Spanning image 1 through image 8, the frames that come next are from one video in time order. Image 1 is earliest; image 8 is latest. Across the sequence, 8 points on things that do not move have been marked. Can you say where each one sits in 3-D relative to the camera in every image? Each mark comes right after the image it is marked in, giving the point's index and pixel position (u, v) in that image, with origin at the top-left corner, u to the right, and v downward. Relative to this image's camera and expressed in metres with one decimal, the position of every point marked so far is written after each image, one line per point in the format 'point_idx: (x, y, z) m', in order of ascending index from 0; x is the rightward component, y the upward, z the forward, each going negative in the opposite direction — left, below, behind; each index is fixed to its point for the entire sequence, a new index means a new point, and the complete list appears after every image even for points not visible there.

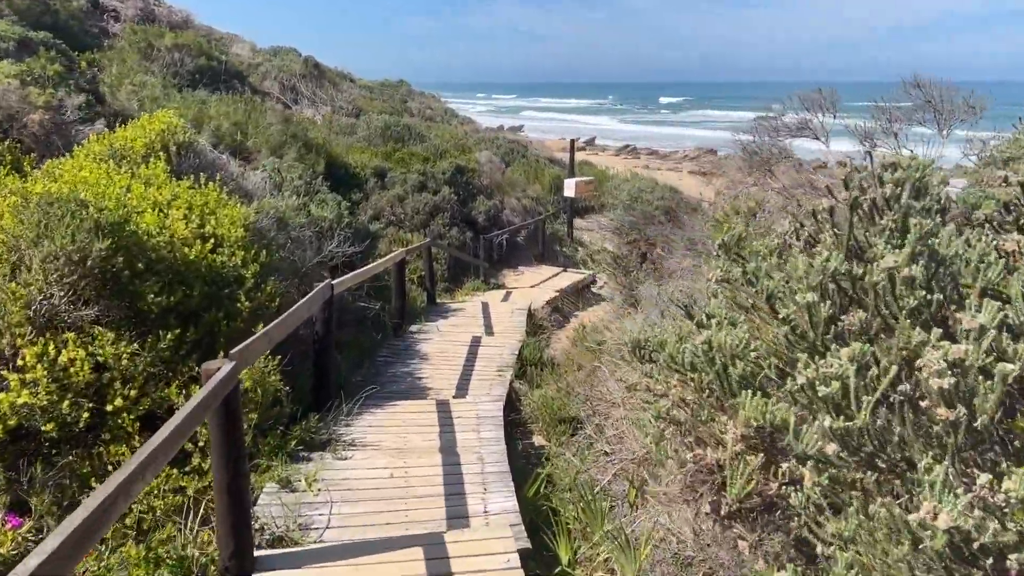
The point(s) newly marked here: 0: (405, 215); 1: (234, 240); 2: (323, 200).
0: (-1.6, +1.1, +11.6) m
1: (-1.8, +0.3, +4.9) m
2: (-2.1, +1.0, +8.4) m
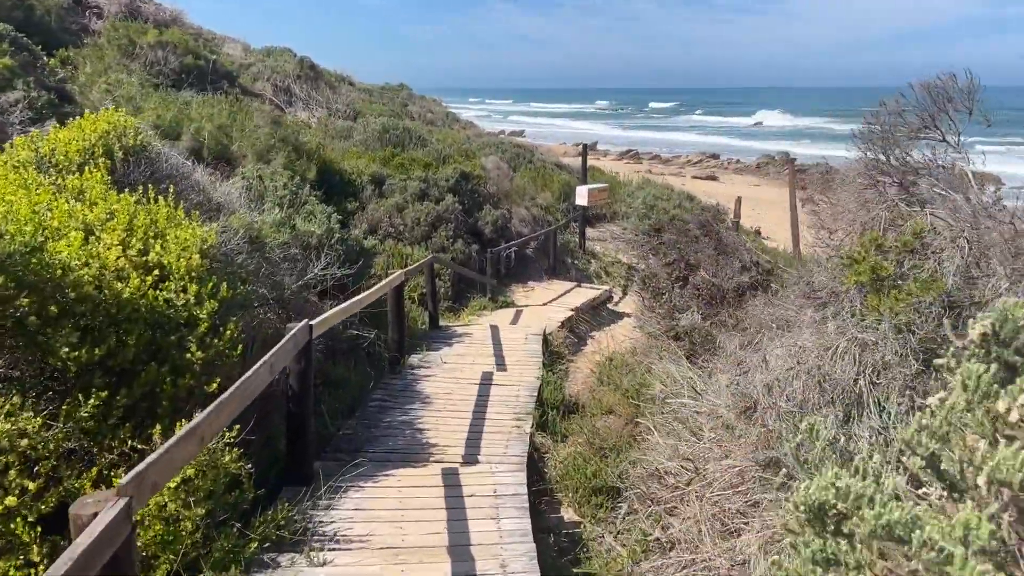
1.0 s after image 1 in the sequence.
0: (-1.5, +0.8, +10.5) m
1: (-1.6, +0.1, +3.8) m
2: (-2.0, +0.8, +7.4) m
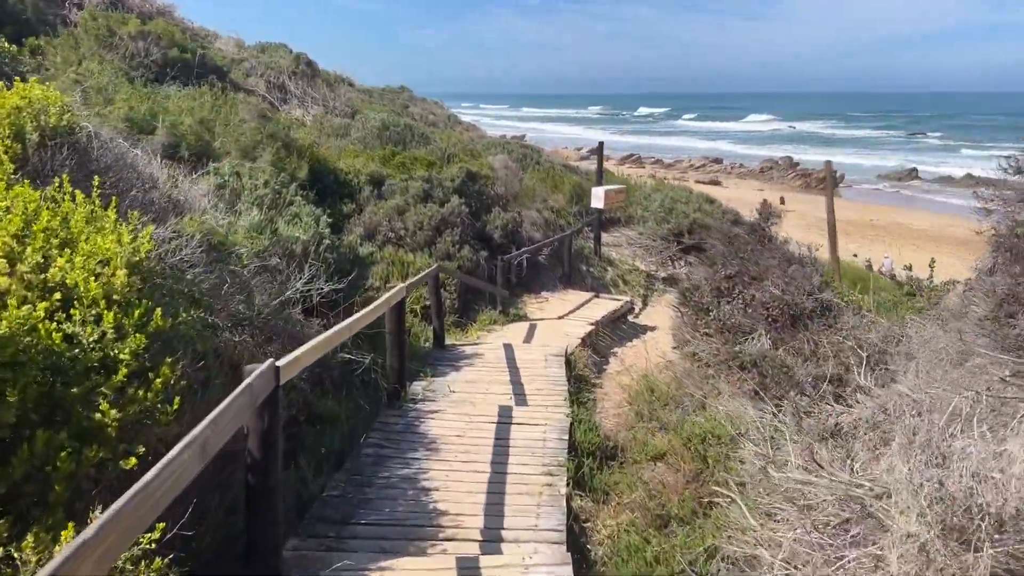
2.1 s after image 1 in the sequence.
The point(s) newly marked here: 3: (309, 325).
0: (-1.3, +0.7, +9.5) m
1: (-1.5, 0.0, +2.8) m
2: (-1.8, +0.6, +6.3) m
3: (-1.4, -0.3, +5.3) m
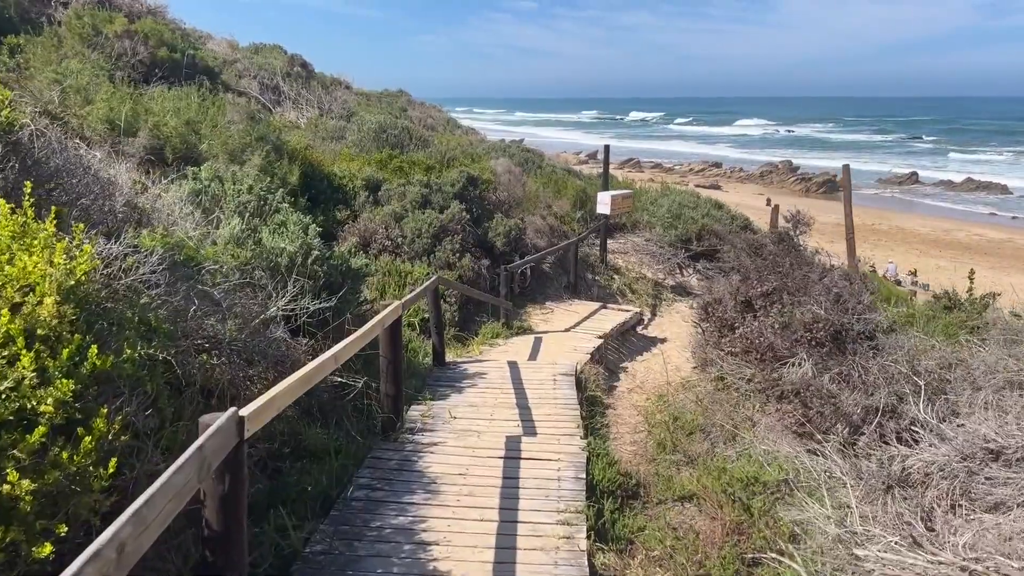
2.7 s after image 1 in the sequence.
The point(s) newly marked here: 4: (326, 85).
0: (-1.3, +0.6, +8.9) m
1: (-1.4, -0.1, +2.2) m
2: (-1.7, +0.5, +5.8) m
3: (-1.4, -0.4, +4.7) m
4: (-4.8, +5.3, +19.7) m
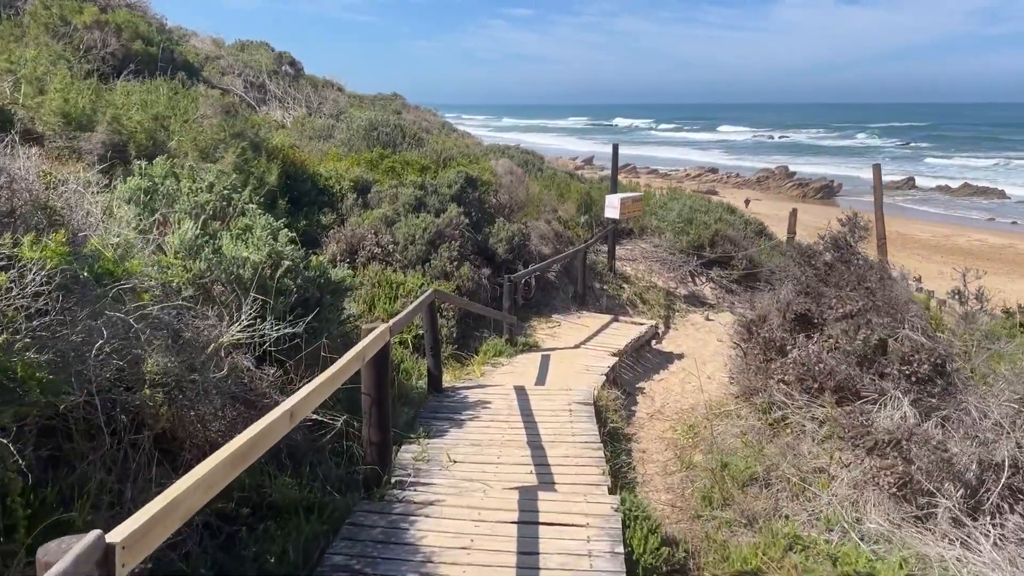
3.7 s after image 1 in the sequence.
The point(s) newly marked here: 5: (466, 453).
0: (-1.3, +0.4, +8.0) m
1: (-1.3, -0.2, +1.3) m
2: (-1.7, +0.4, +4.9) m
3: (-1.3, -0.5, +3.8) m
4: (-4.9, +5.0, +18.8) m
5: (-0.3, -1.0, +4.6) m
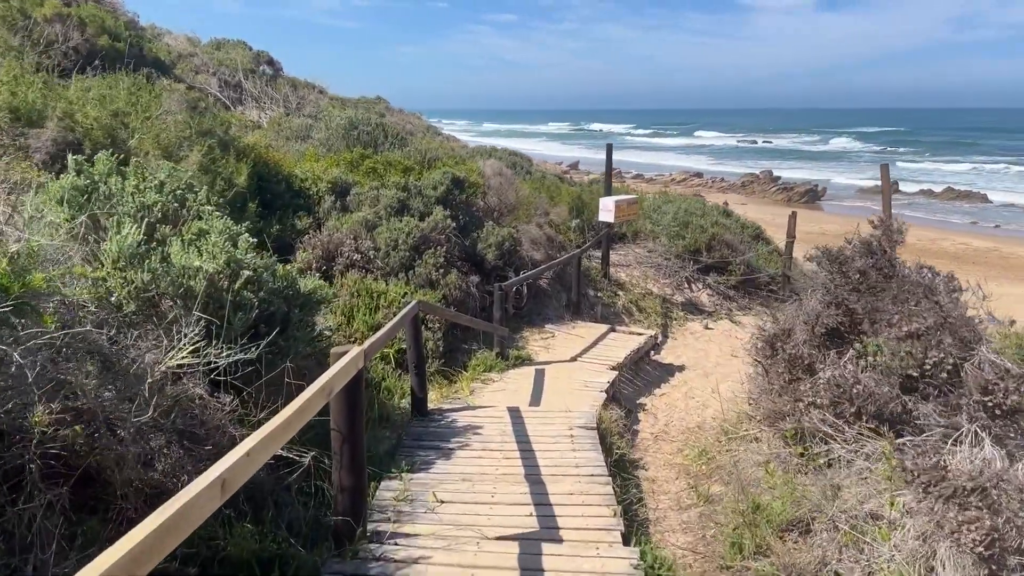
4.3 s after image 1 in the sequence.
0: (-1.3, +0.3, +7.4) m
1: (-1.3, -0.2, +0.7) m
2: (-1.7, +0.3, +4.2) m
3: (-1.3, -0.5, +3.2) m
4: (-5.2, +4.9, +18.2) m
5: (-0.3, -1.1, +4.0) m
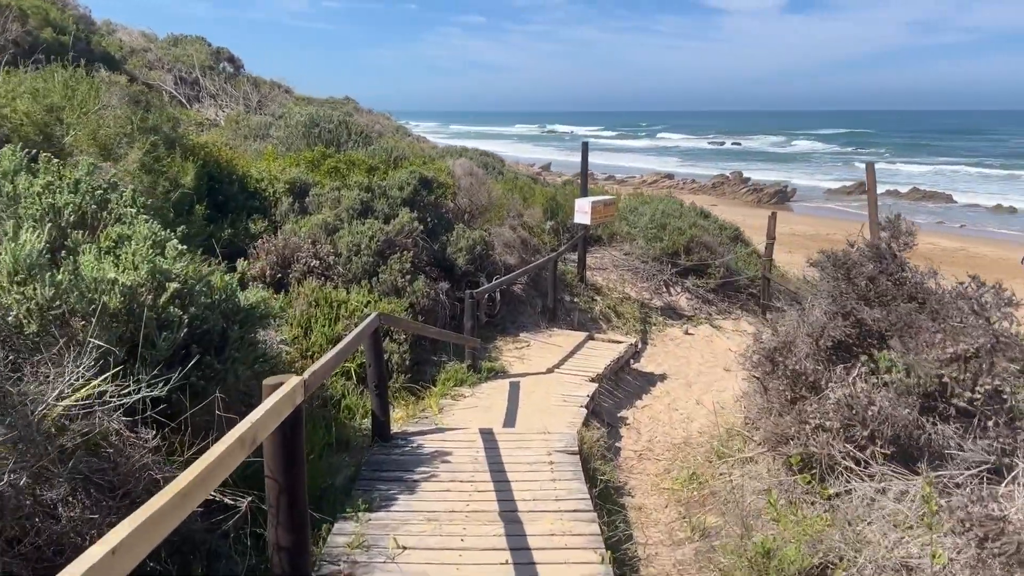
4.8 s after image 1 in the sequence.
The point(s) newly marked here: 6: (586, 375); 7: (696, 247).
0: (-1.6, +0.3, +6.9) m
1: (-1.3, -0.3, +0.2) m
2: (-1.9, +0.3, +3.7) m
3: (-1.4, -0.6, +2.6) m
4: (-5.8, +4.7, +17.5) m
5: (-0.4, -1.1, +3.5) m
6: (+0.7, -0.8, +7.0) m
7: (+2.9, +0.6, +12.1) m
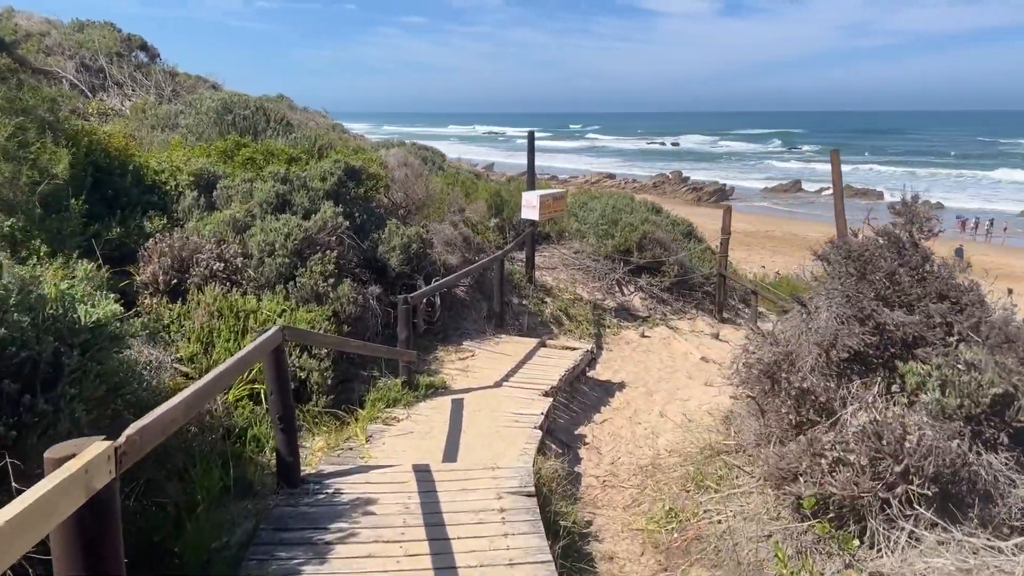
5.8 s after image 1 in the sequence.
0: (-2.1, +0.2, +5.9) m
1: (-1.3, -0.3, -0.8) m
2: (-2.1, +0.2, +2.7) m
3: (-1.5, -0.7, +1.7) m
4: (-7.1, +4.6, +16.2) m
5: (-0.6, -1.1, +2.5) m
6: (+0.2, -0.8, +6.2) m
7: (+2.1, +0.7, +11.4) m
